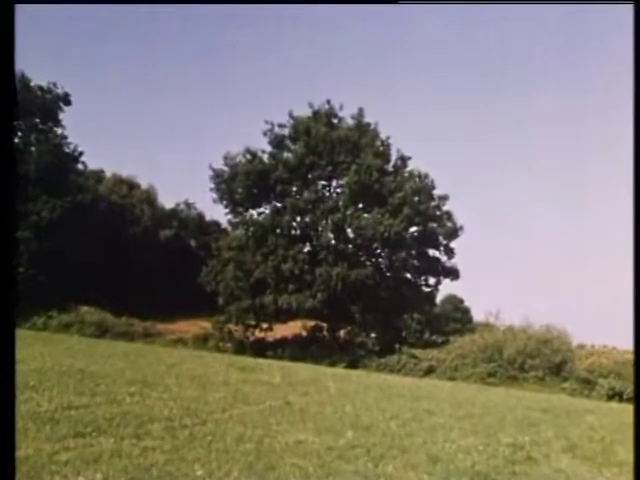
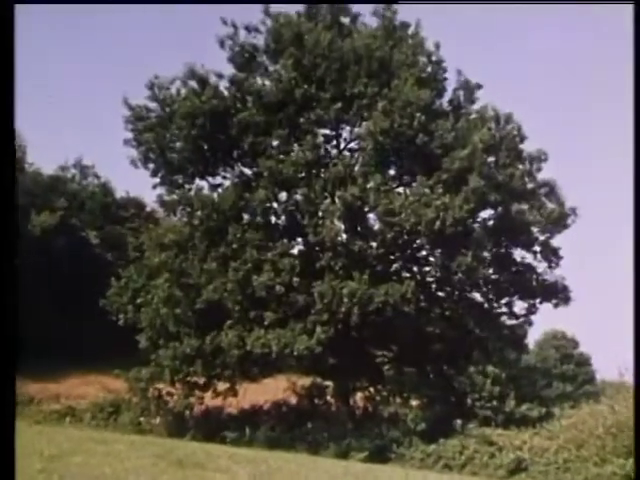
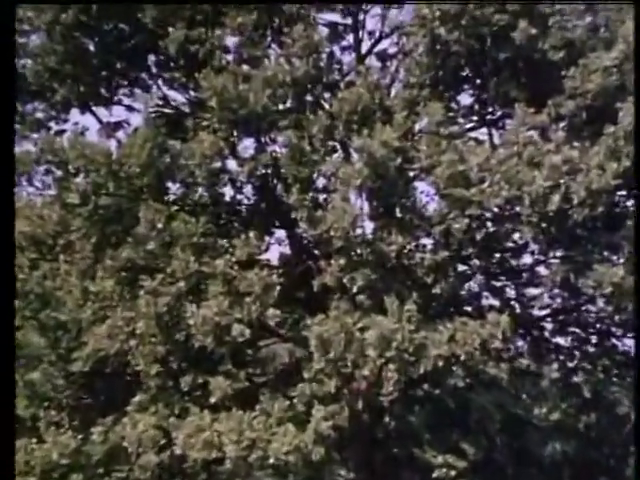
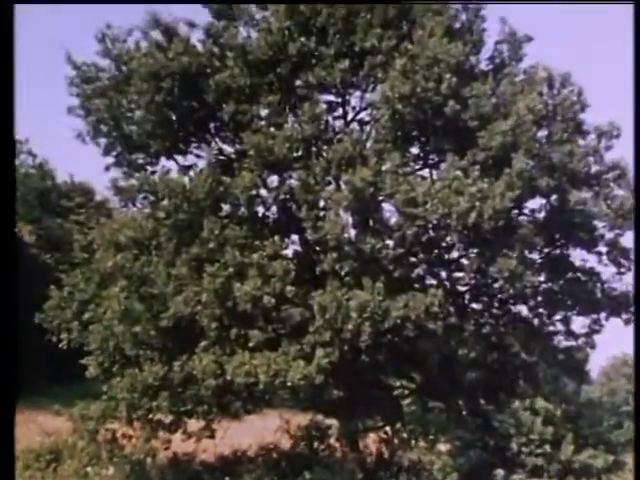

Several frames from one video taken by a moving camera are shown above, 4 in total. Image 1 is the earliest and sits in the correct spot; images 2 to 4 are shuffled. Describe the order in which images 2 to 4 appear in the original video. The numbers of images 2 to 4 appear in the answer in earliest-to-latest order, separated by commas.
2, 4, 3
